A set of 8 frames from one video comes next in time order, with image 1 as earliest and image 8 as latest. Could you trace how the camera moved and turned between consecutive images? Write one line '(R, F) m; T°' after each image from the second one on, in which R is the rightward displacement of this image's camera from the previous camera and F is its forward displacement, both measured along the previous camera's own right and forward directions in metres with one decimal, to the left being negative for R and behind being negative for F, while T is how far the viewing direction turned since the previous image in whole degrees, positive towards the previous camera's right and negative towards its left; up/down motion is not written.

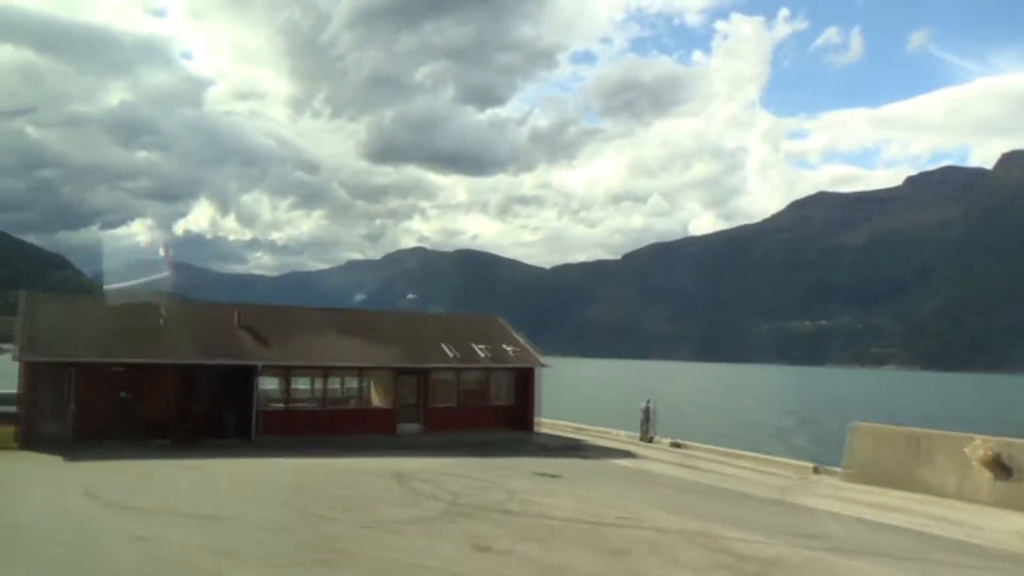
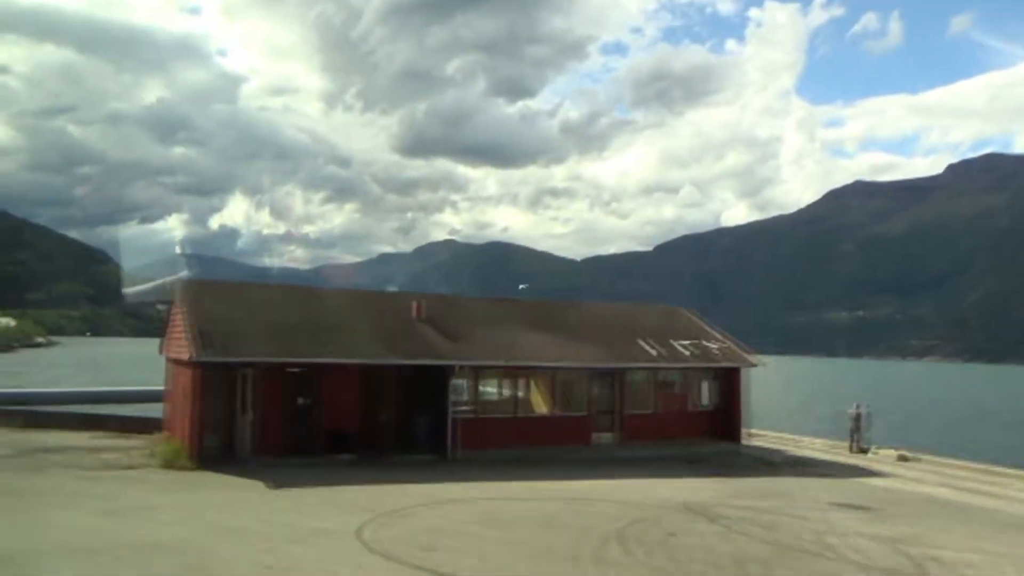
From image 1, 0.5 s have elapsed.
(-2.4, +2.2) m; -2°
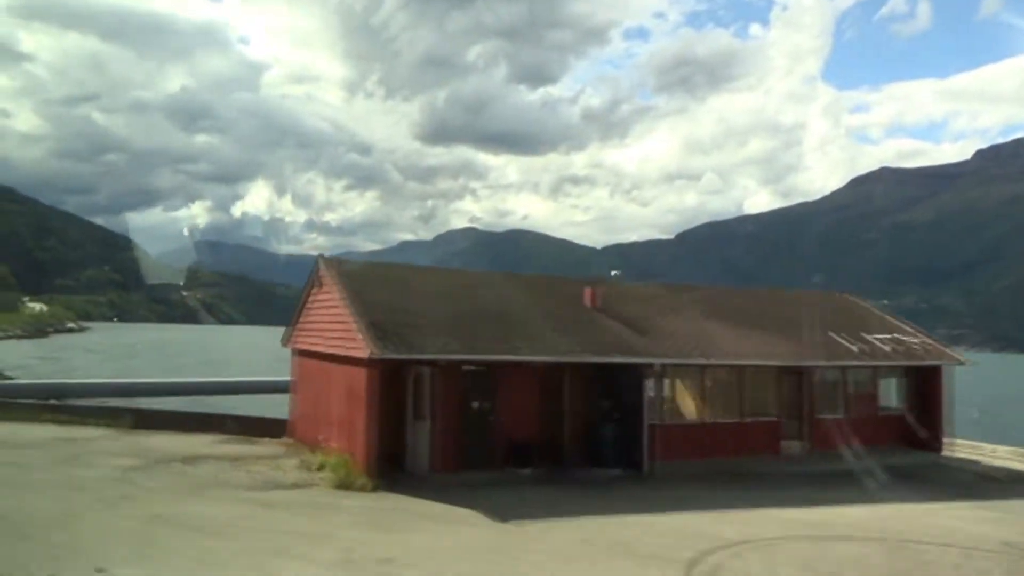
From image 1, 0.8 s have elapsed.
(-1.8, +1.7) m; -1°
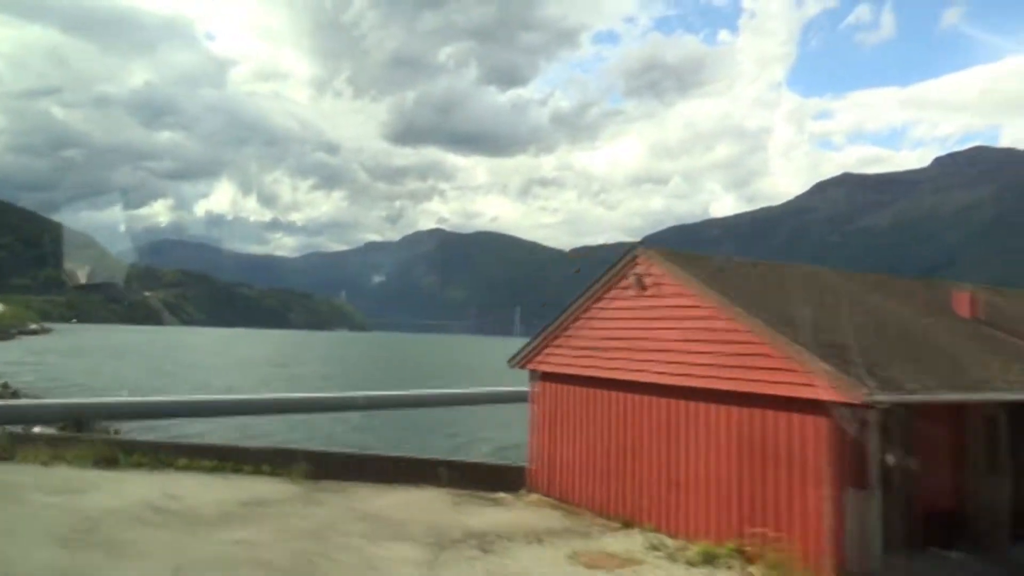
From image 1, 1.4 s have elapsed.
(-2.9, +2.9) m; +2°
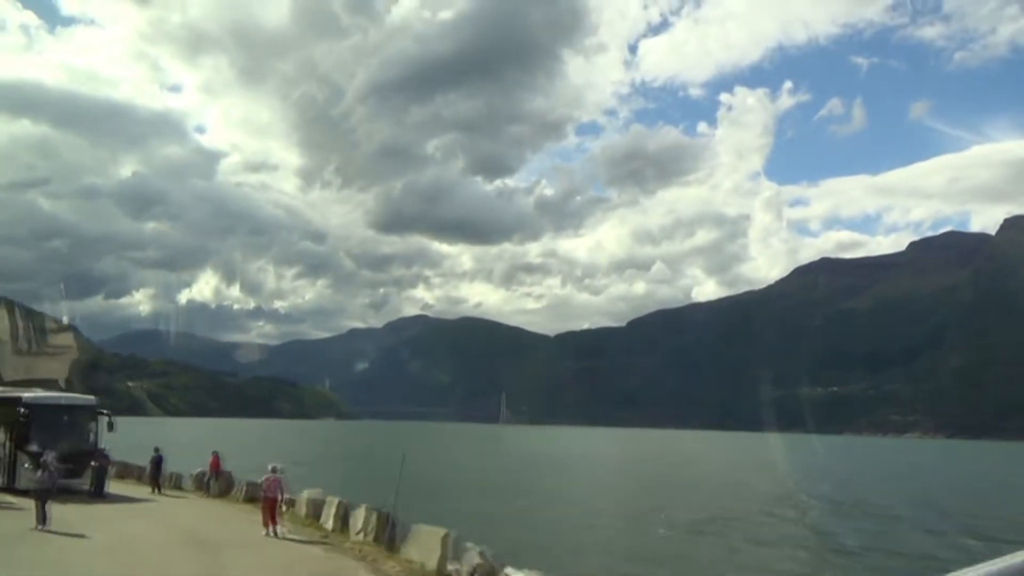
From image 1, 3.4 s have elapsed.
(-11.3, +9.5) m; +1°
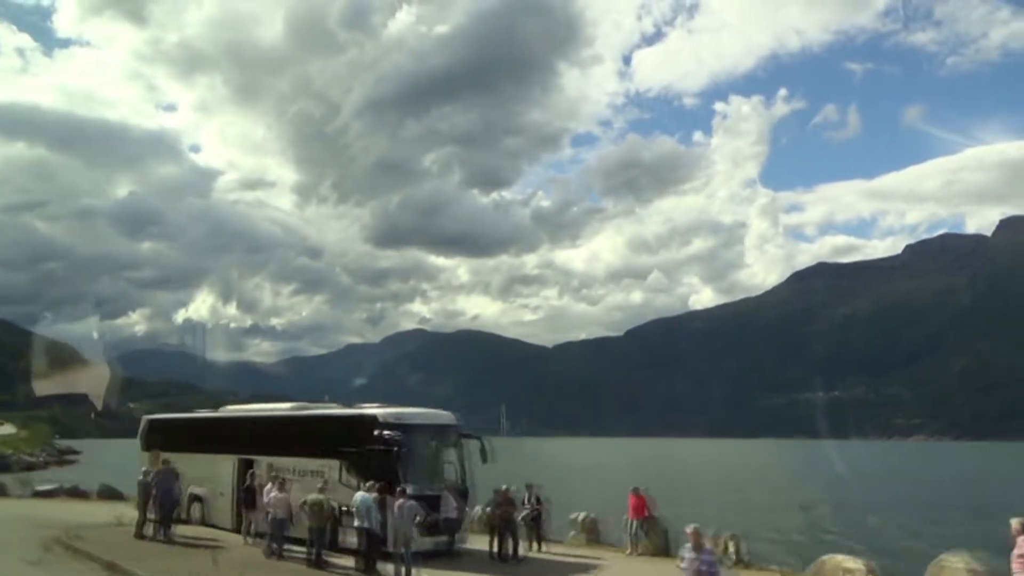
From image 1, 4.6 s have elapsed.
(-14.0, +4.0) m; 0°
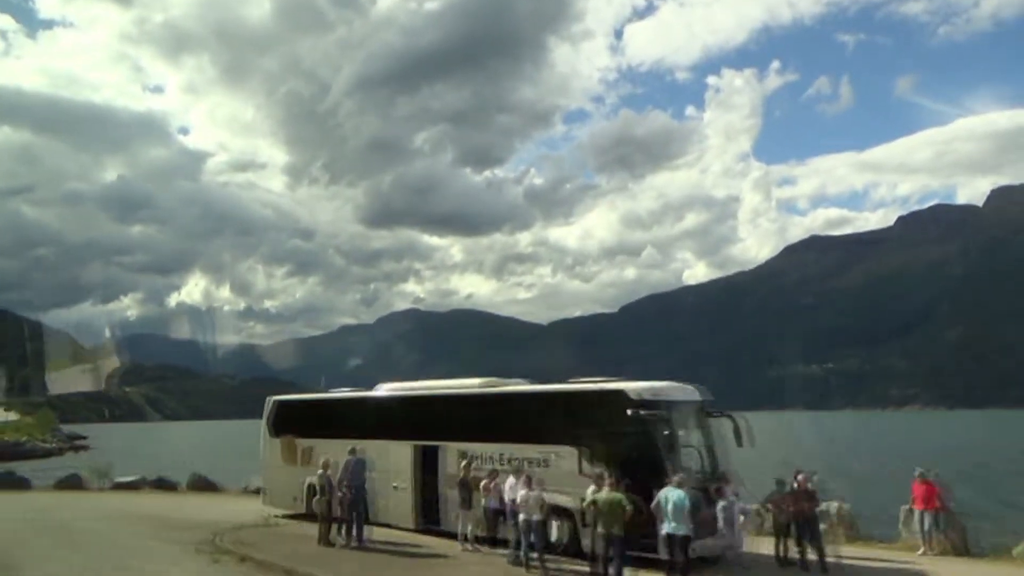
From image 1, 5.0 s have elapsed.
(-3.5, +3.2) m; 0°
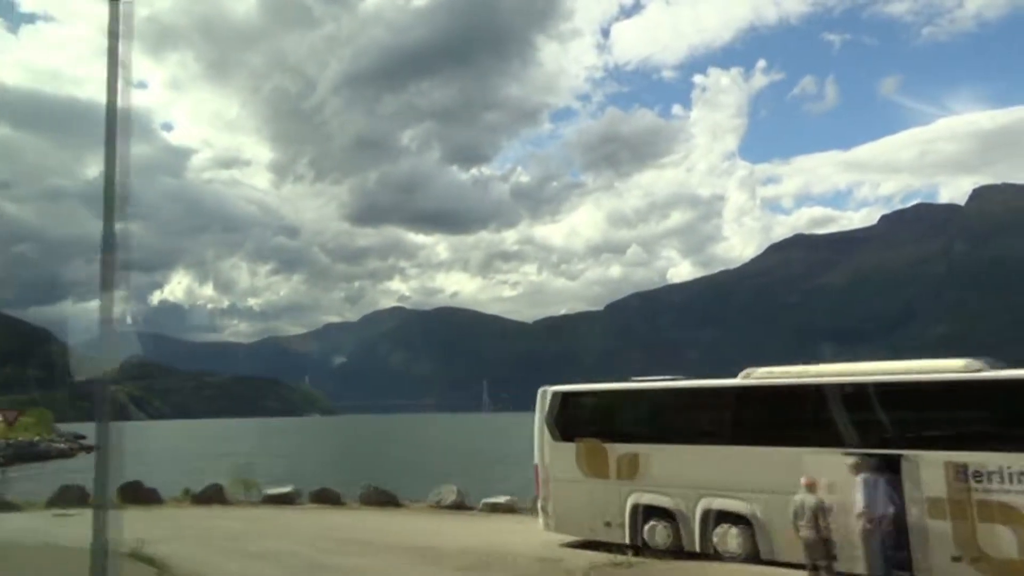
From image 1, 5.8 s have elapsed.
(-5.7, +1.2) m; +1°
